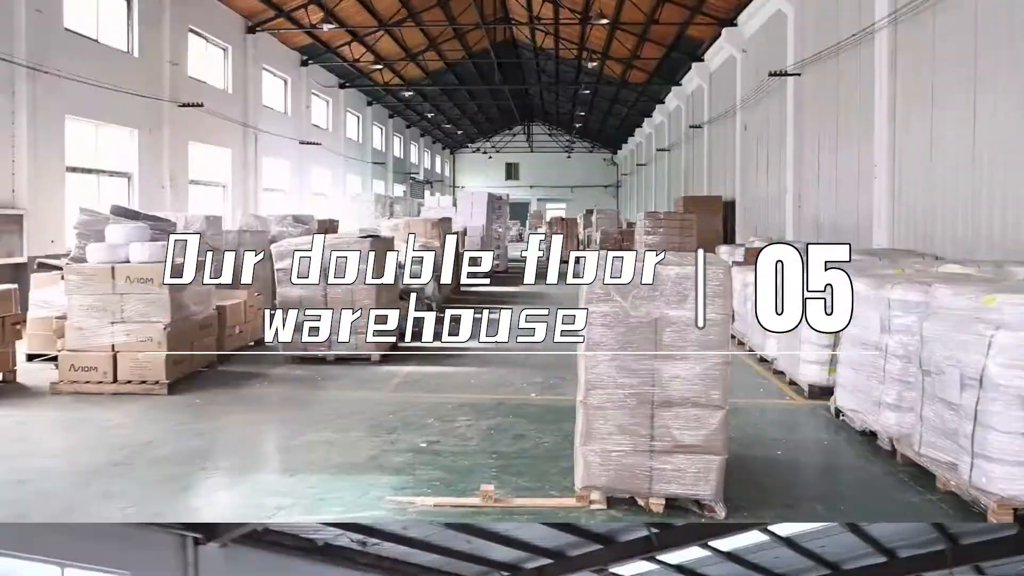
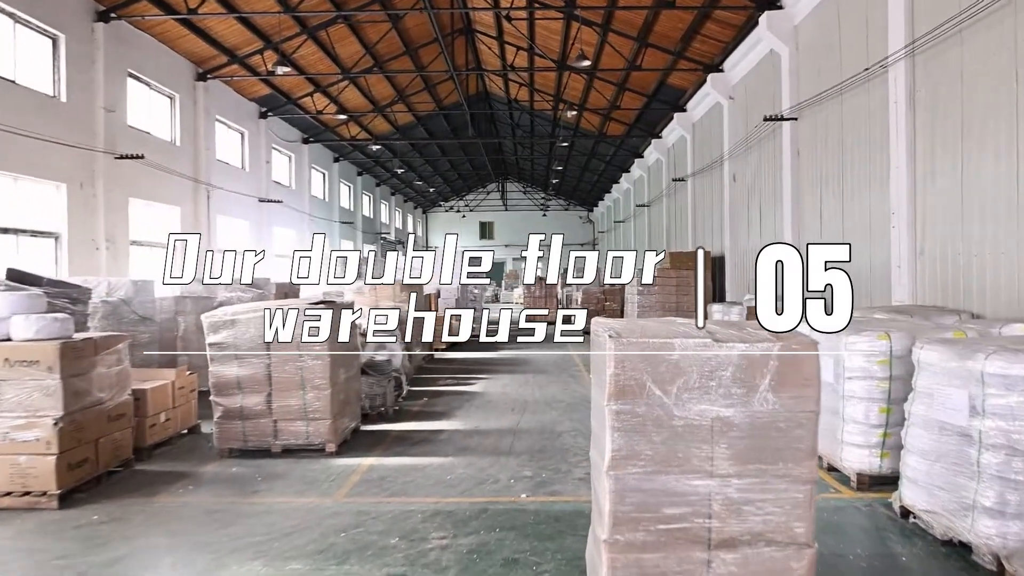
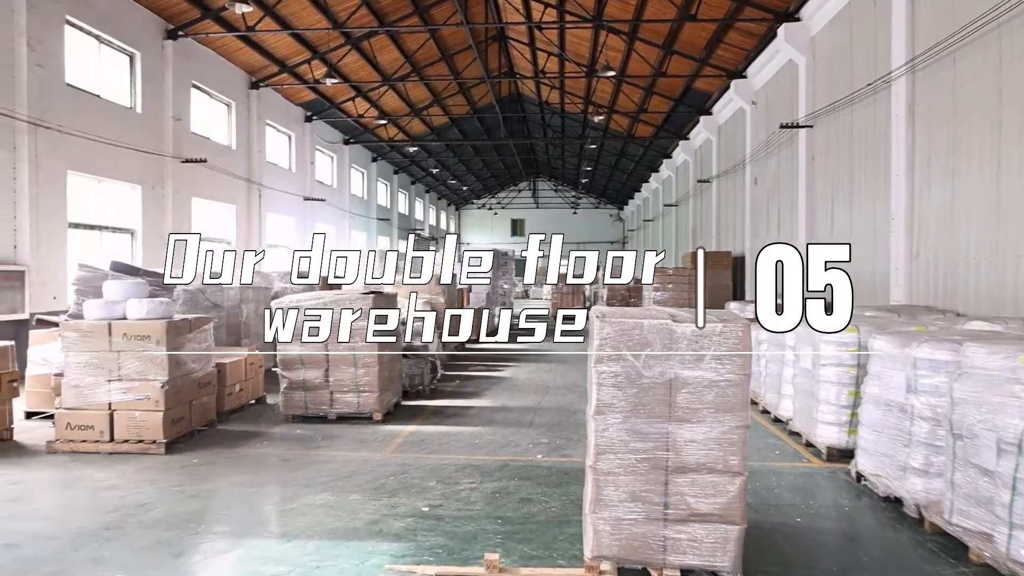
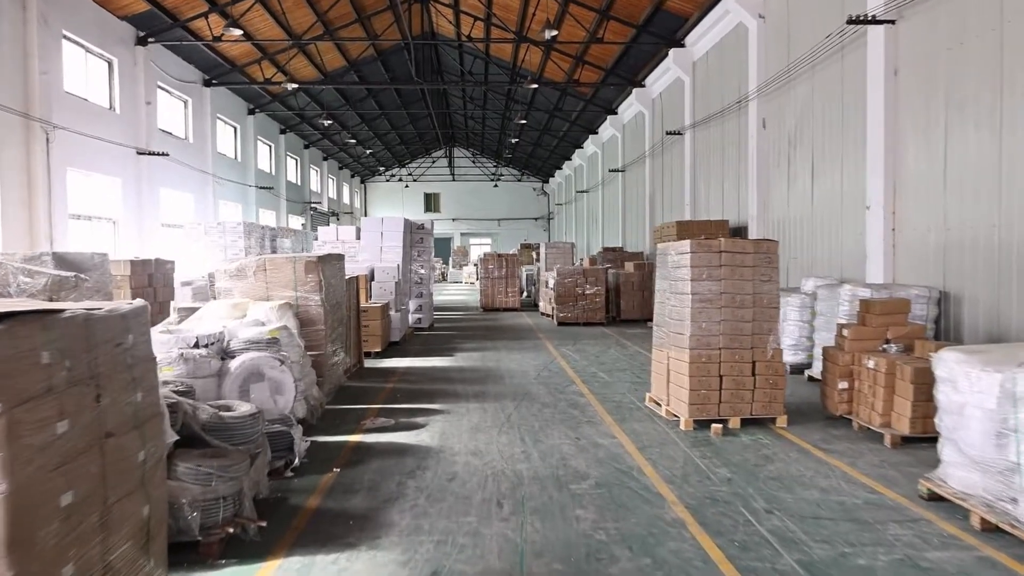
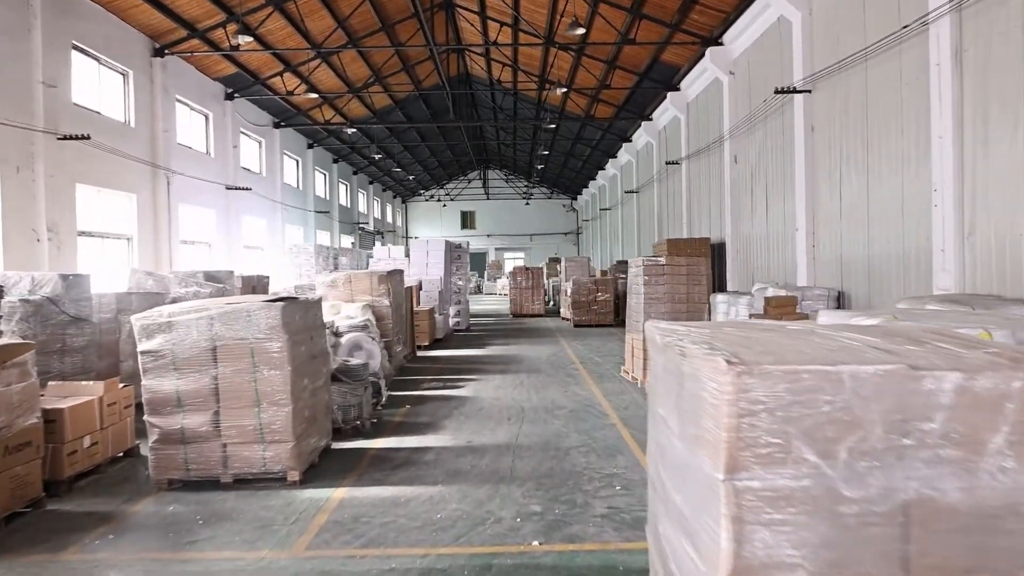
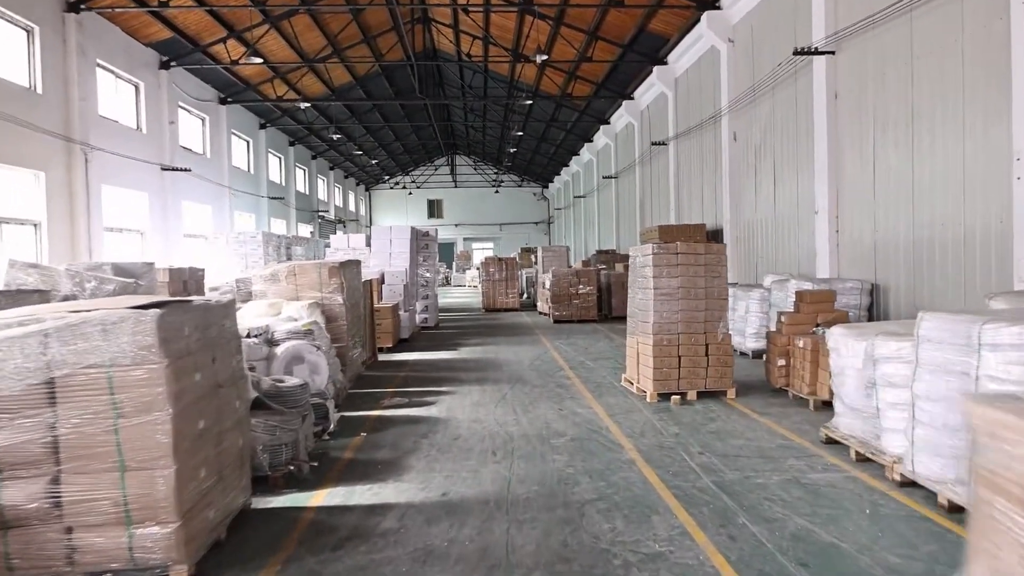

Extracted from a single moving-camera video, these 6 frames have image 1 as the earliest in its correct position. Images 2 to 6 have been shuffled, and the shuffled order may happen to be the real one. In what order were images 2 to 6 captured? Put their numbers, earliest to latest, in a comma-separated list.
3, 2, 5, 6, 4
